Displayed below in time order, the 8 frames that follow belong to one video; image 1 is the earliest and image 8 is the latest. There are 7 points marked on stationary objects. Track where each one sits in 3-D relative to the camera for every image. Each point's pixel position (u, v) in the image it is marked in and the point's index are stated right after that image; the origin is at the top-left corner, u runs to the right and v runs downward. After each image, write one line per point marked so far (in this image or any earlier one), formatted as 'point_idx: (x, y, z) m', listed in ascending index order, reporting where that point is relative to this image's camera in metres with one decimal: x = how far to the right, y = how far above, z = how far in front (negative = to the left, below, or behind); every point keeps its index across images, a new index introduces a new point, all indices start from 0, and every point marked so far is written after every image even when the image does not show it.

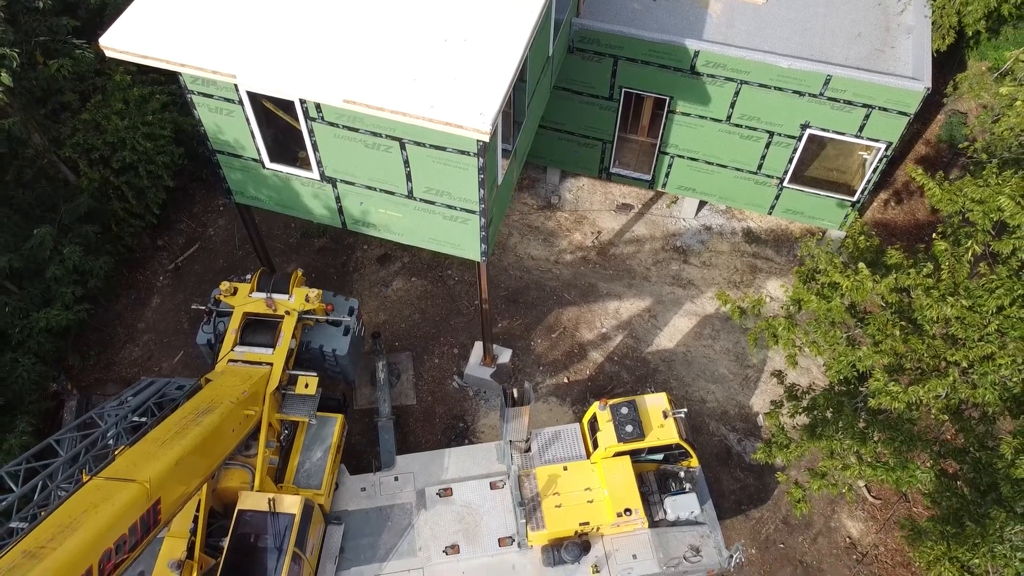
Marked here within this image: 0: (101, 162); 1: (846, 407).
0: (-6.4, +1.9, +9.9) m
1: (+3.4, -1.1, +6.5) m
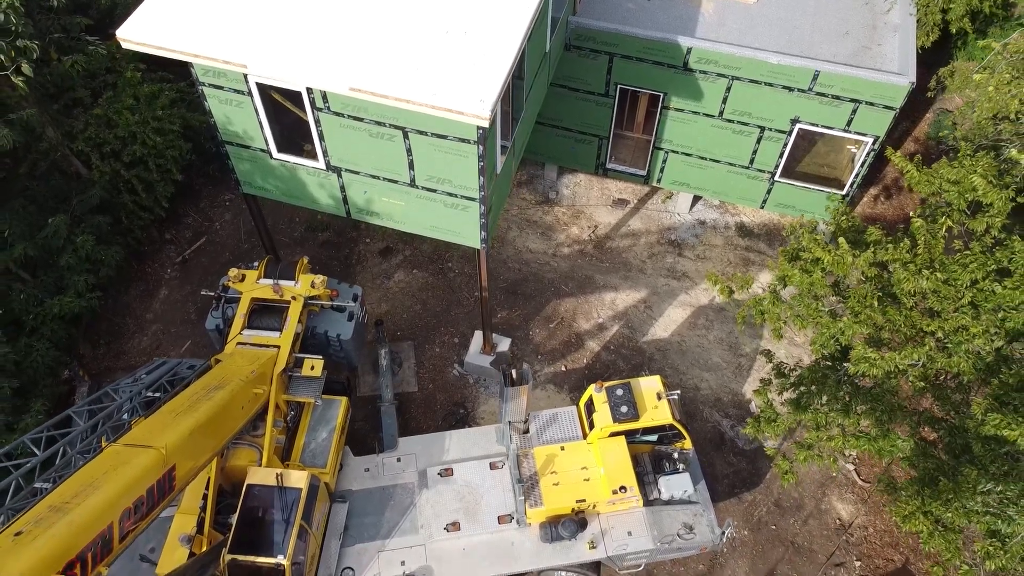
0: (-6.4, +2.1, +10.2) m
1: (+3.3, -0.9, +6.8) m
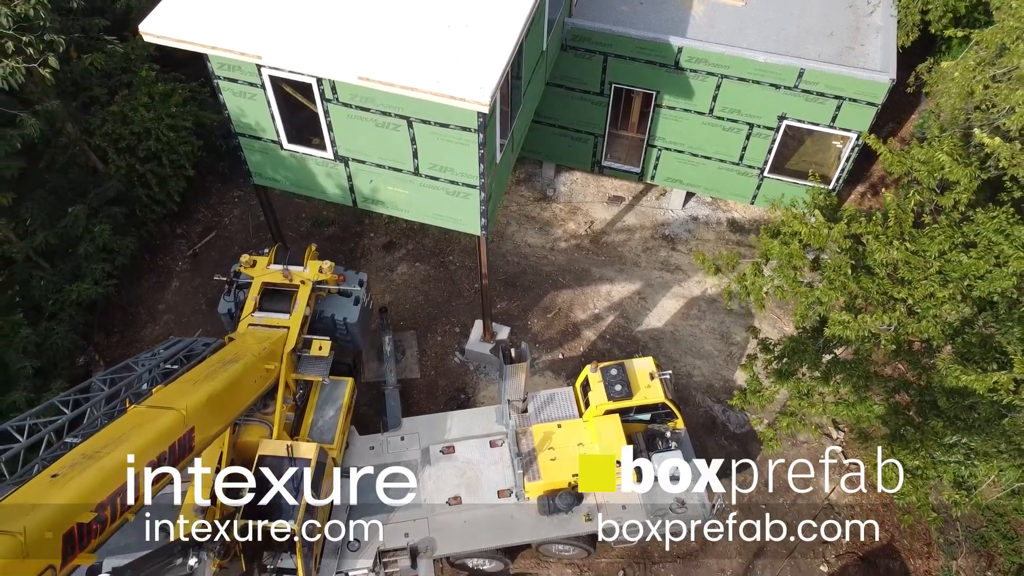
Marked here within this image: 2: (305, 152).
0: (-6.4, +2.3, +10.7) m
1: (+3.3, -0.6, +7.2) m
2: (-2.9, +1.9, +8.8) m
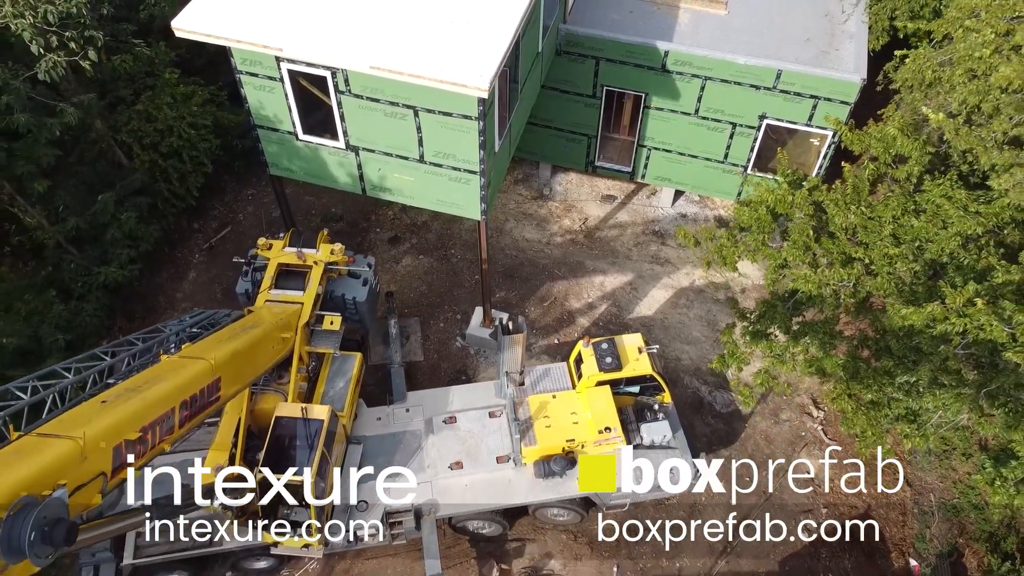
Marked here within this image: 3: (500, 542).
0: (-6.5, +2.5, +11.4) m
1: (+3.3, -0.2, +7.9) m
2: (-2.9, +2.2, +9.5) m
3: (-0.2, -3.9, +9.9) m
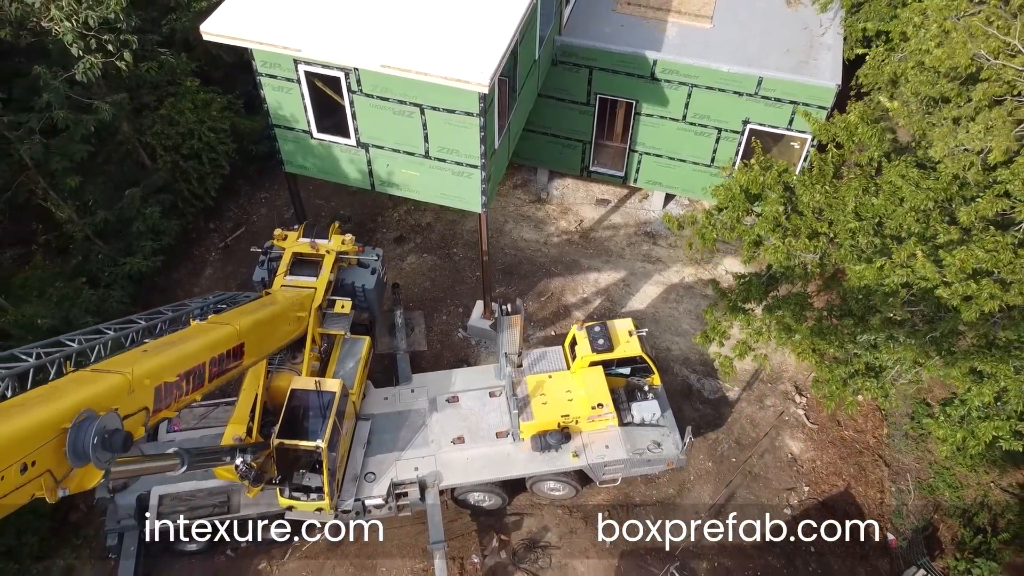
0: (-6.5, +2.7, +12.2) m
1: (+3.3, 0.0, +8.5) m
2: (-2.9, +2.4, +10.3) m
3: (-0.2, -3.7, +10.5) m
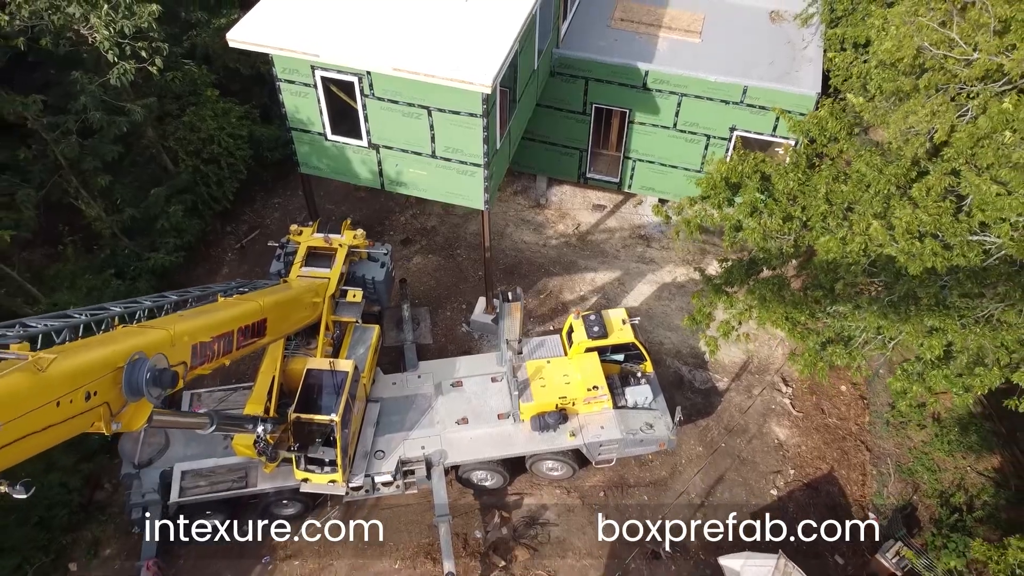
0: (-6.5, +2.7, +13.0) m
1: (+3.3, +0.3, +9.2) m
2: (-2.9, +2.5, +11.1) m
3: (-0.2, -3.6, +11.1) m
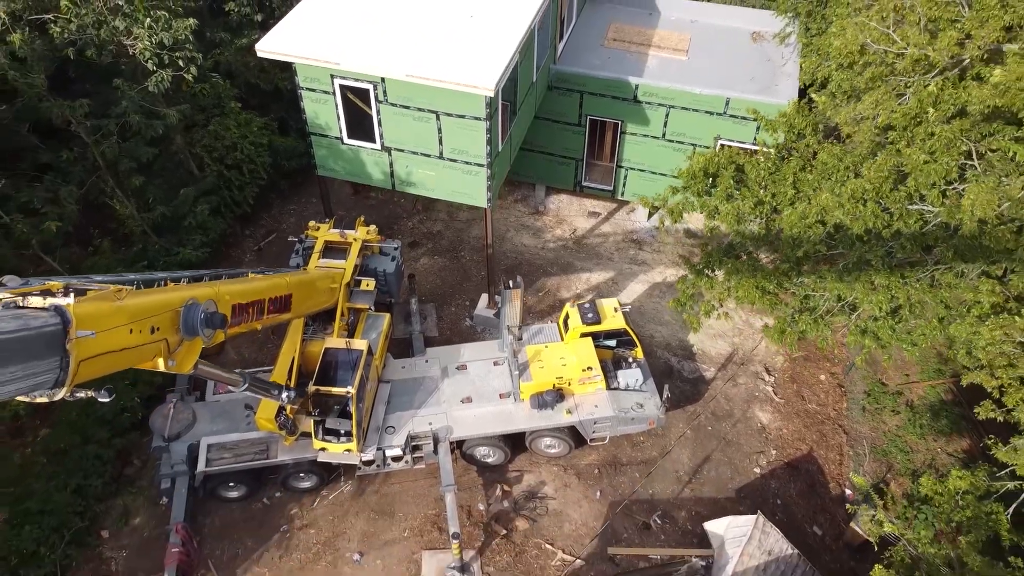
0: (-6.5, +2.8, +14.1) m
1: (+3.3, +0.5, +10.2) m
2: (-2.9, +2.7, +12.1) m
3: (-0.2, -3.4, +11.9) m
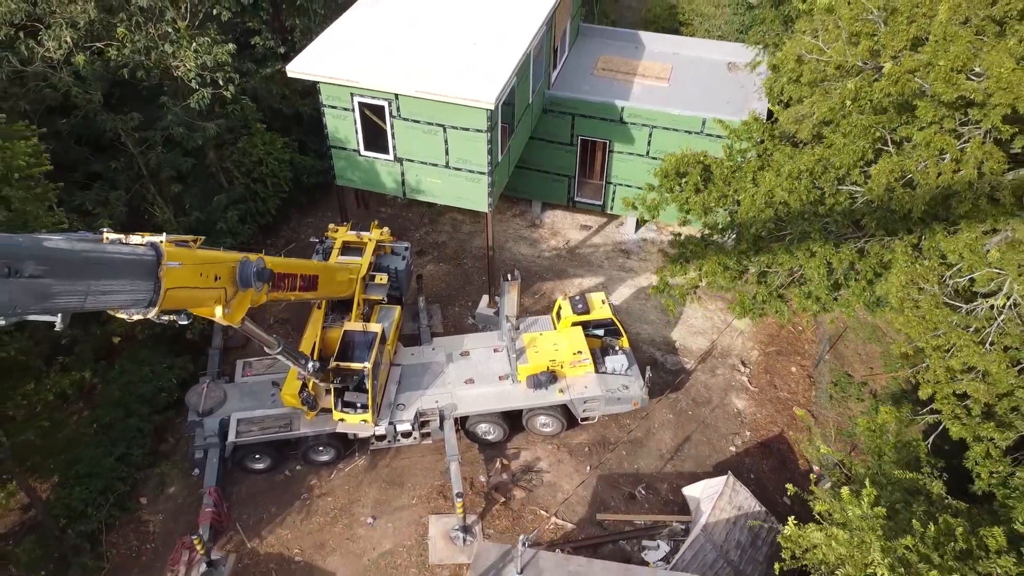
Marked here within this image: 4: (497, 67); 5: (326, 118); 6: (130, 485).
0: (-6.5, +2.8, +15.6) m
1: (+3.3, +0.7, +11.6) m
2: (-2.9, +2.8, +13.7) m
3: (-0.2, -3.3, +13.0) m
4: (-0.2, +4.2, +12.5) m
5: (-3.9, +3.5, +13.4) m
6: (-7.0, -3.6, +11.6) m
